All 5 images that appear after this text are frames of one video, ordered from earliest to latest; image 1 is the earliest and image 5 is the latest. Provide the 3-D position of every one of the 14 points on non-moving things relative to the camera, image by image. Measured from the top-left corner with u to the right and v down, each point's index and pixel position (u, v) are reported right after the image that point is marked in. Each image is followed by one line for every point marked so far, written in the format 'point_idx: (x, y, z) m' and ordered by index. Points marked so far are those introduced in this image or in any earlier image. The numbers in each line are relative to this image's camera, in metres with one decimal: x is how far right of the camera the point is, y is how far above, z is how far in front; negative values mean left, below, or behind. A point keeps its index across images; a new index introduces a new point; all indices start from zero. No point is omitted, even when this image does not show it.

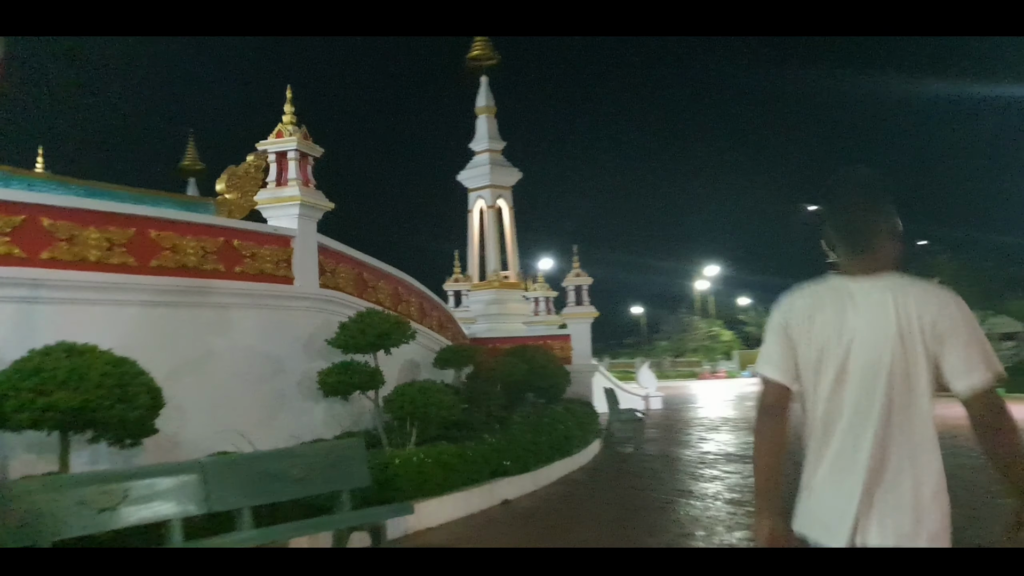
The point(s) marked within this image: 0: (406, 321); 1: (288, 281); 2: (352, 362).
0: (-1.5, -0.5, +11.7) m
1: (-3.3, +0.1, +12.0) m
2: (-2.3, -1.1, +11.6) m
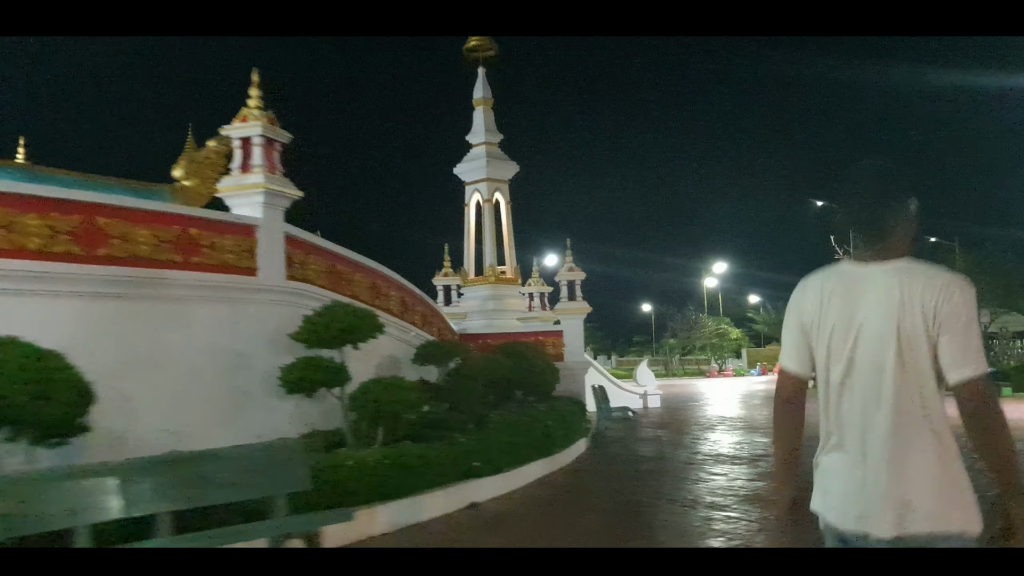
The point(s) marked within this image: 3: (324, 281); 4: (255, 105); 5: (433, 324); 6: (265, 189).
0: (-1.9, -0.4, +11.1) m
1: (-3.6, +0.2, +11.5) m
2: (-2.7, -0.9, +11.0) m
3: (-2.9, +0.1, +12.7) m
4: (-3.8, +2.7, +12.1) m
5: (-1.6, -0.7, +16.4) m
6: (-3.6, +1.4, +11.7) m
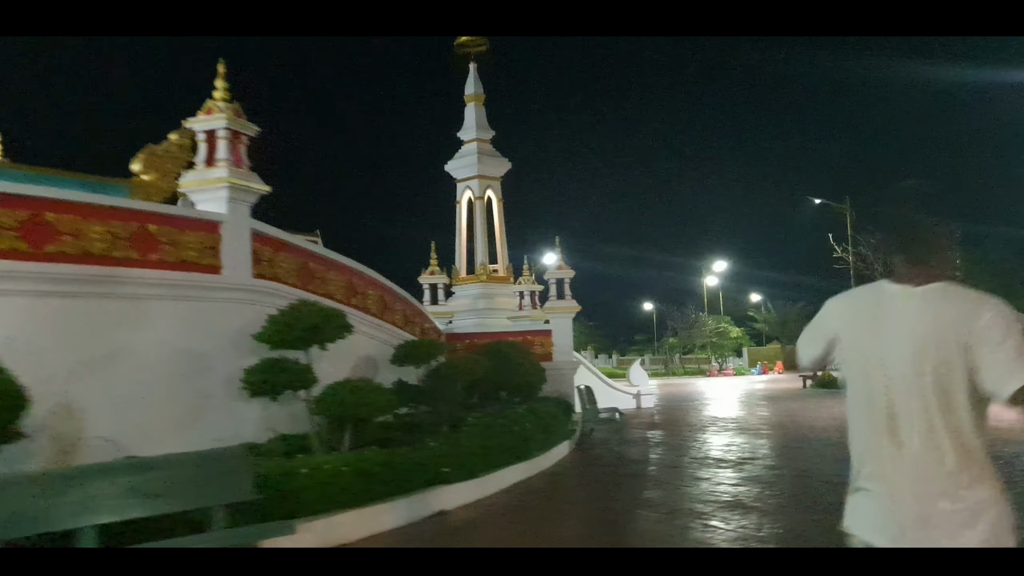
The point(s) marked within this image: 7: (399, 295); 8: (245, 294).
0: (-2.2, -0.4, +10.7) m
1: (-4.0, +0.2, +11.0) m
2: (-3.0, -0.9, +10.6) m
3: (-3.3, +0.1, +12.3) m
4: (-4.1, +2.7, +11.6) m
5: (-1.9, -0.7, +16.0) m
6: (-3.9, +1.4, +11.3) m
7: (-2.1, -0.1, +15.3) m
8: (-3.7, -0.1, +11.3) m
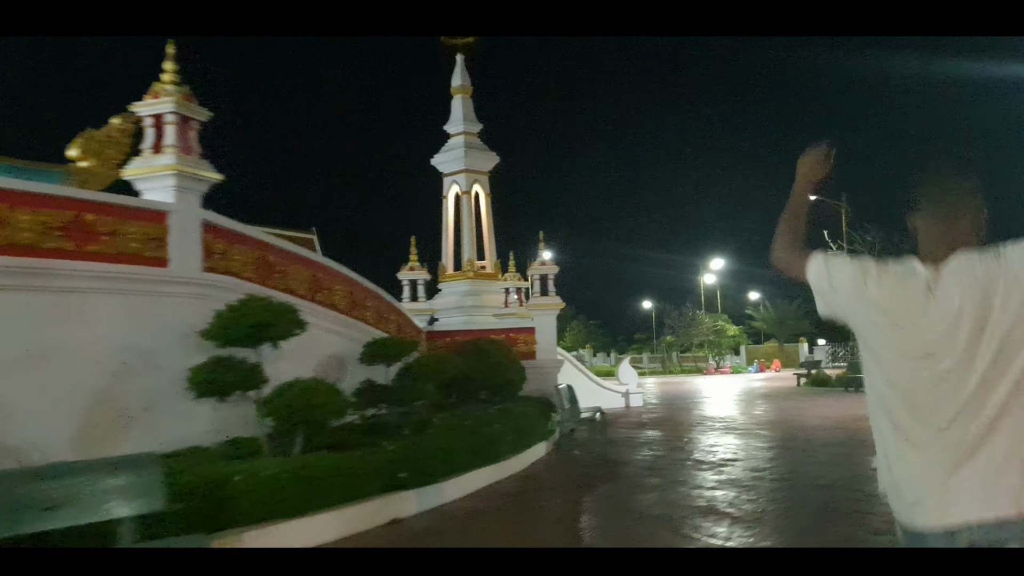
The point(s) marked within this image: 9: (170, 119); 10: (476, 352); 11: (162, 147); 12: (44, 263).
0: (-2.7, -0.3, +10.0) m
1: (-4.4, +0.3, +10.4) m
2: (-3.4, -0.8, +9.9) m
3: (-3.7, +0.2, +11.6) m
4: (-4.6, +2.8, +11.0) m
5: (-2.3, -0.6, +15.3) m
6: (-4.4, +1.5, +10.6) m
7: (-2.5, 0.0, +14.6) m
8: (-4.1, 0.0, +10.6) m
9: (-4.5, +2.2, +10.7) m
10: (-0.7, -1.2, +15.0) m
11: (-4.6, +1.9, +10.8) m
12: (-5.3, +0.3, +9.2) m
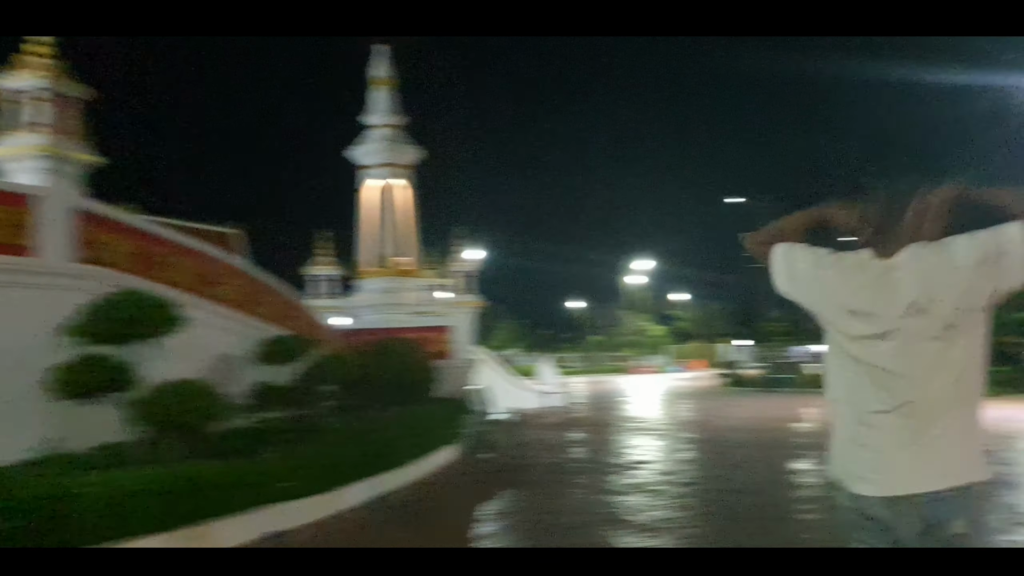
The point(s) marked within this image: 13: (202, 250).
0: (-3.8, -0.2, +9.2) m
1: (-5.6, +0.4, +9.4) m
2: (-4.6, -0.7, +9.0) m
3: (-5.0, +0.3, +10.7) m
4: (-5.8, +2.9, +10.0) m
5: (-3.8, -0.5, +14.5) m
6: (-5.5, +1.6, +9.6) m
7: (-4.0, 0.0, +13.7) m
8: (-5.3, +0.1, +9.6) m
9: (-5.7, +2.3, +9.7) m
10: (-2.3, -1.1, +14.3) m
11: (-5.8, +1.9, +9.8) m
12: (-6.3, +0.4, +8.1) m
13: (-4.5, +0.6, +12.0) m
